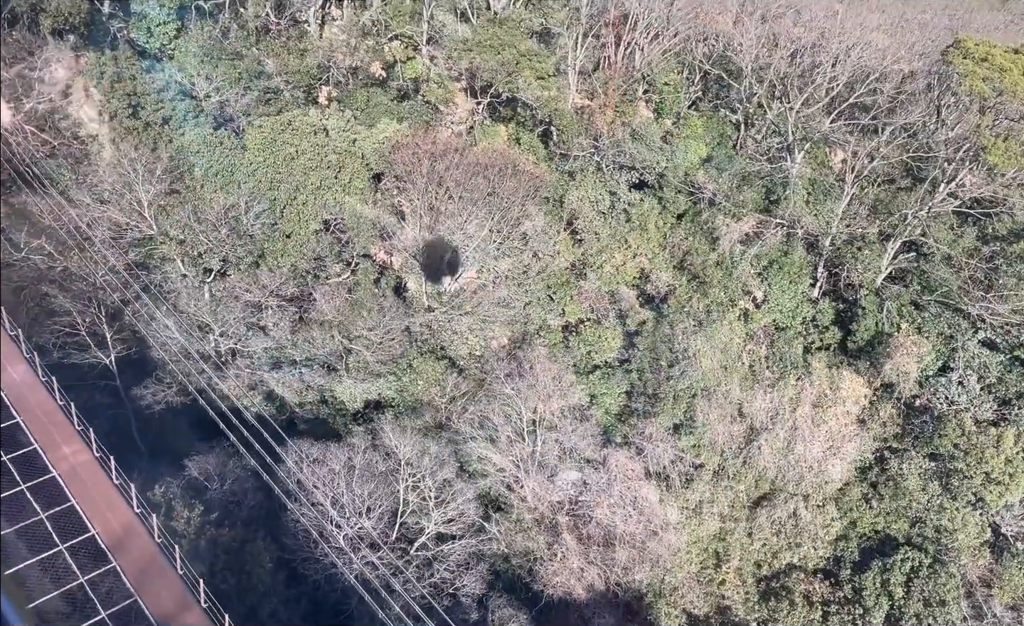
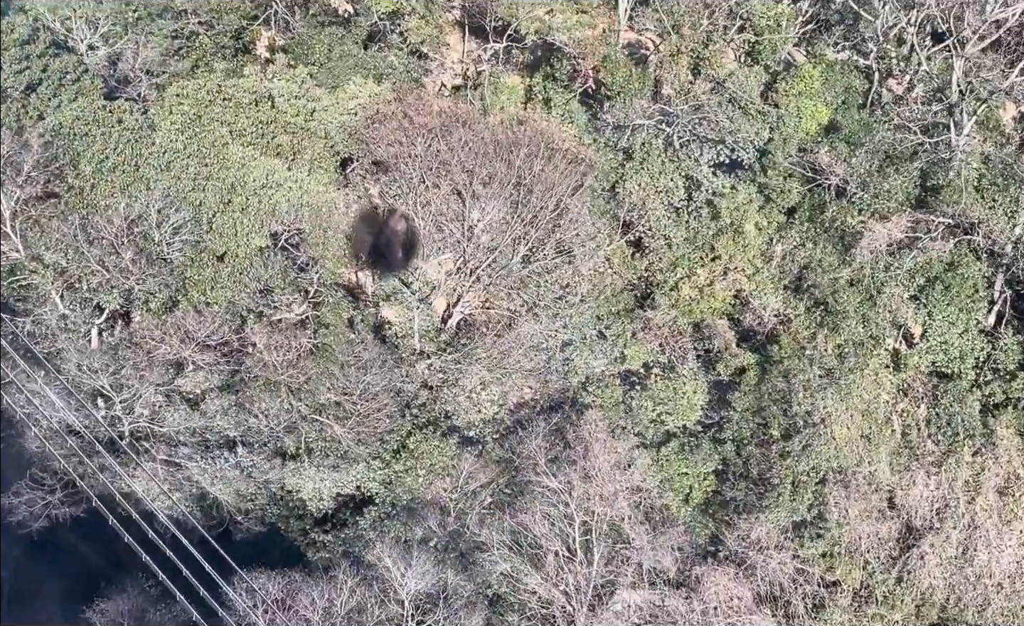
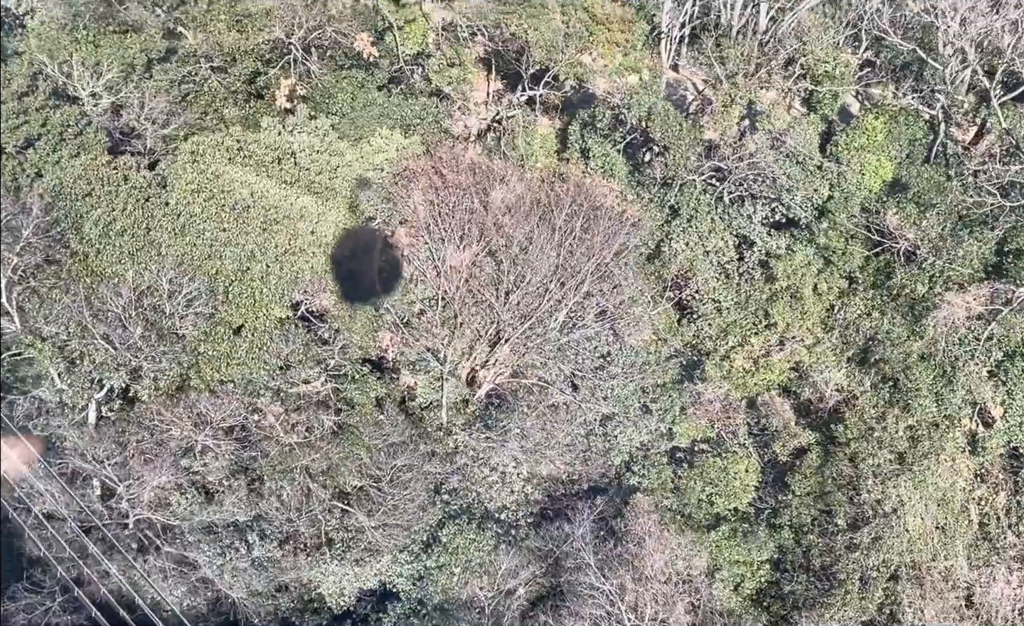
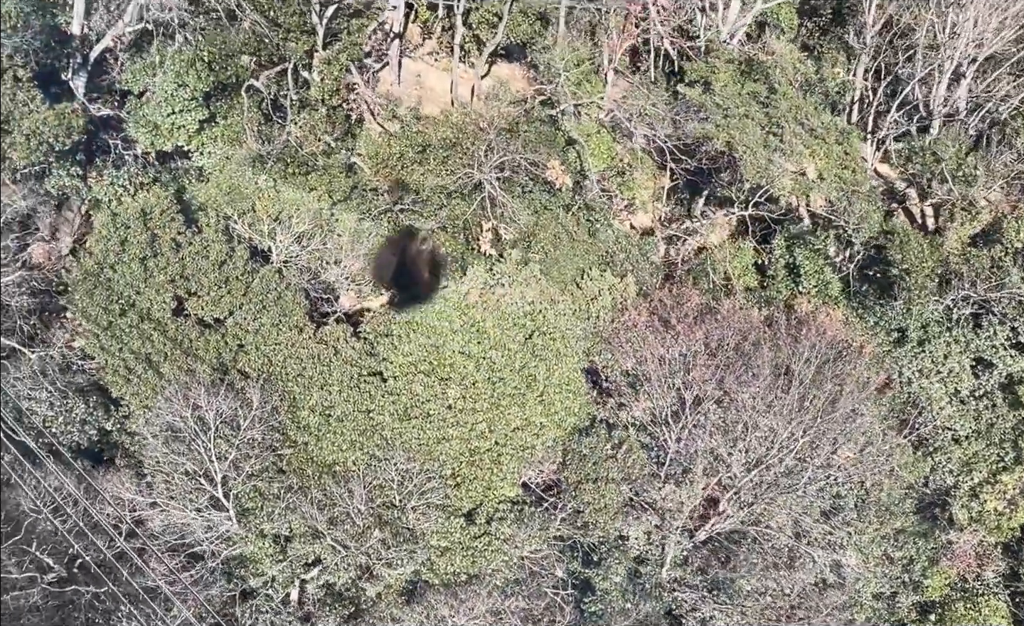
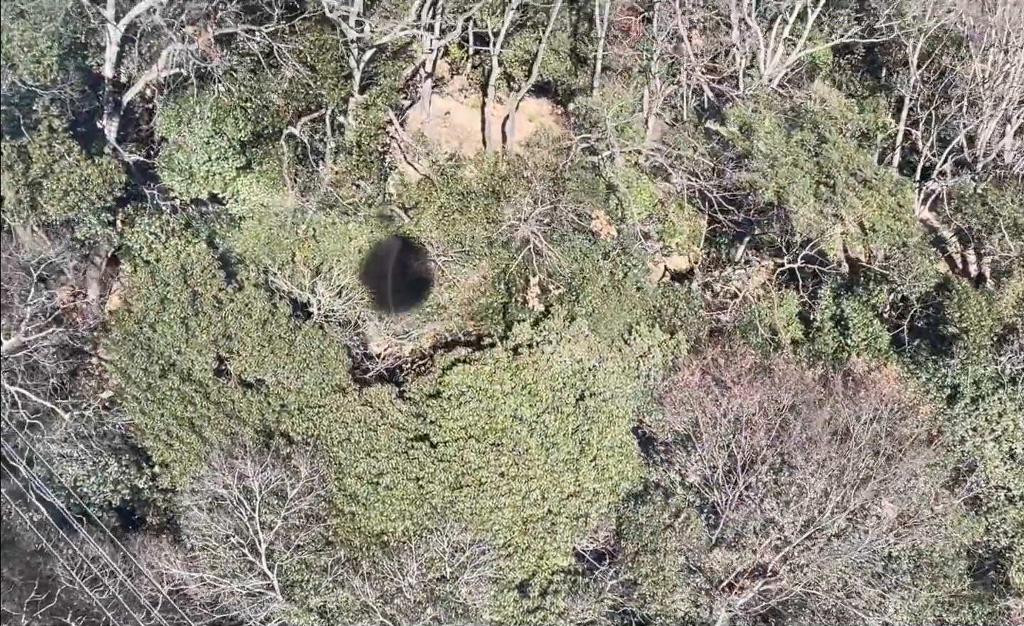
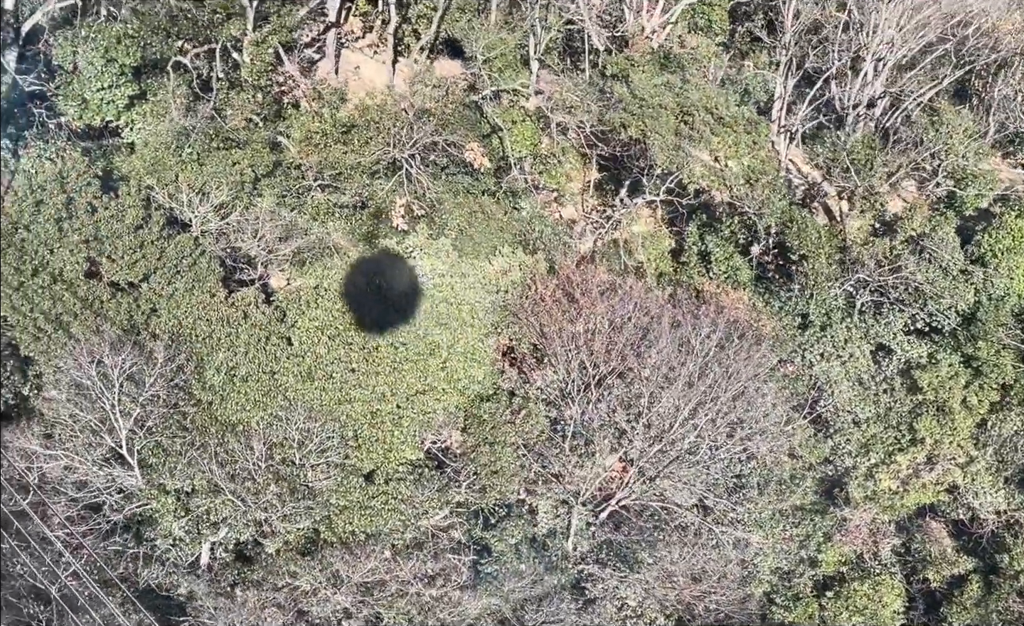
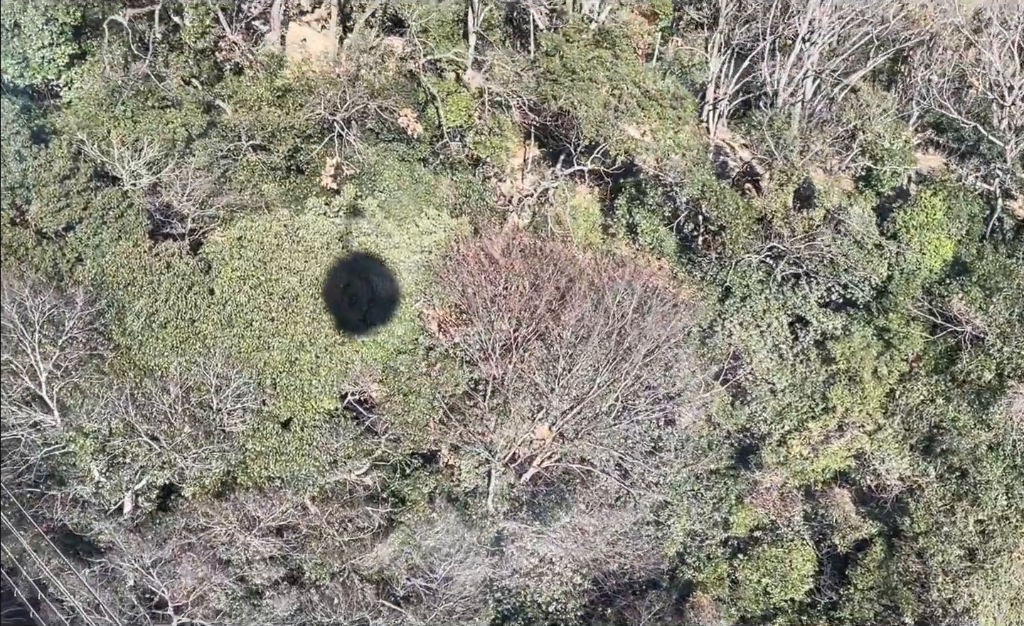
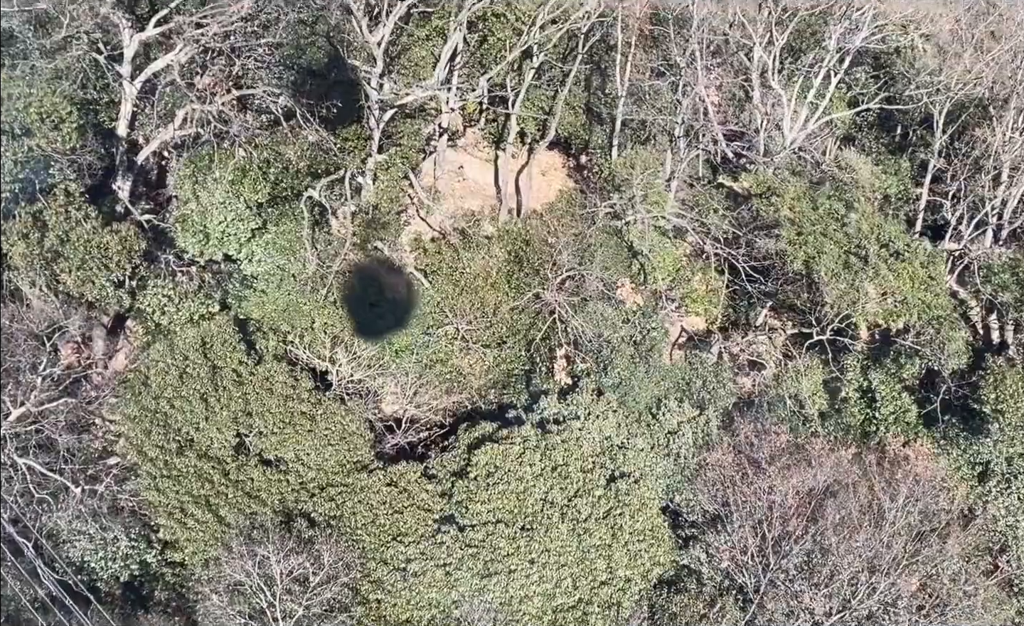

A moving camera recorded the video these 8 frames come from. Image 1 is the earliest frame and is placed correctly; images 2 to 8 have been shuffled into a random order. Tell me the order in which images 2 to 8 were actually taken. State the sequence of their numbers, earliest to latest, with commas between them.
2, 3, 7, 6, 4, 5, 8
